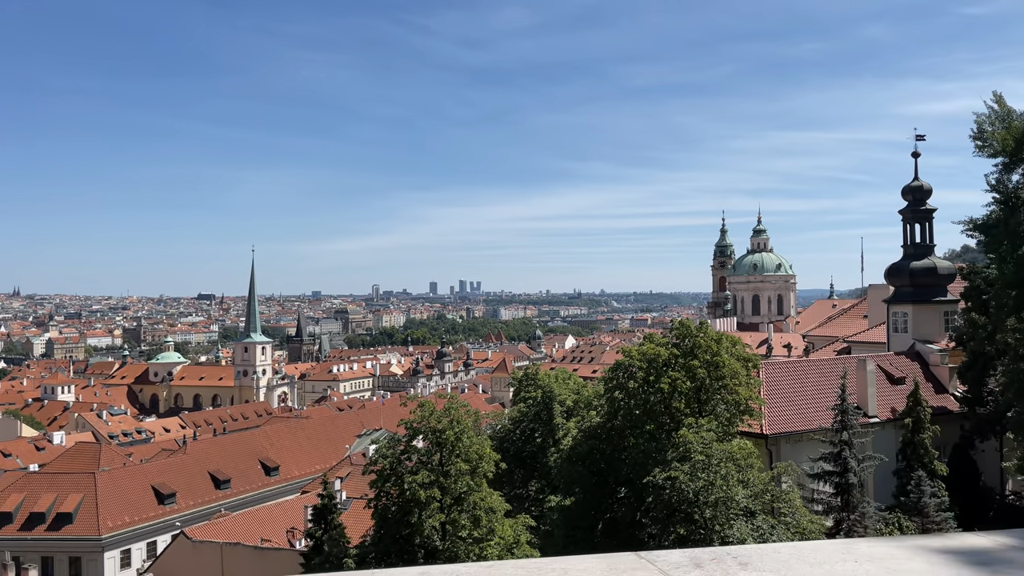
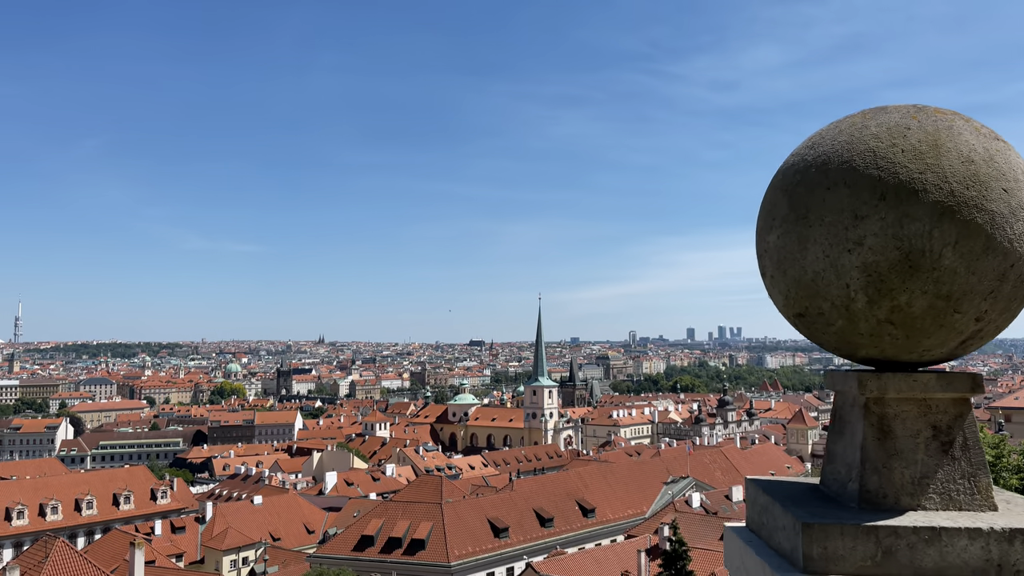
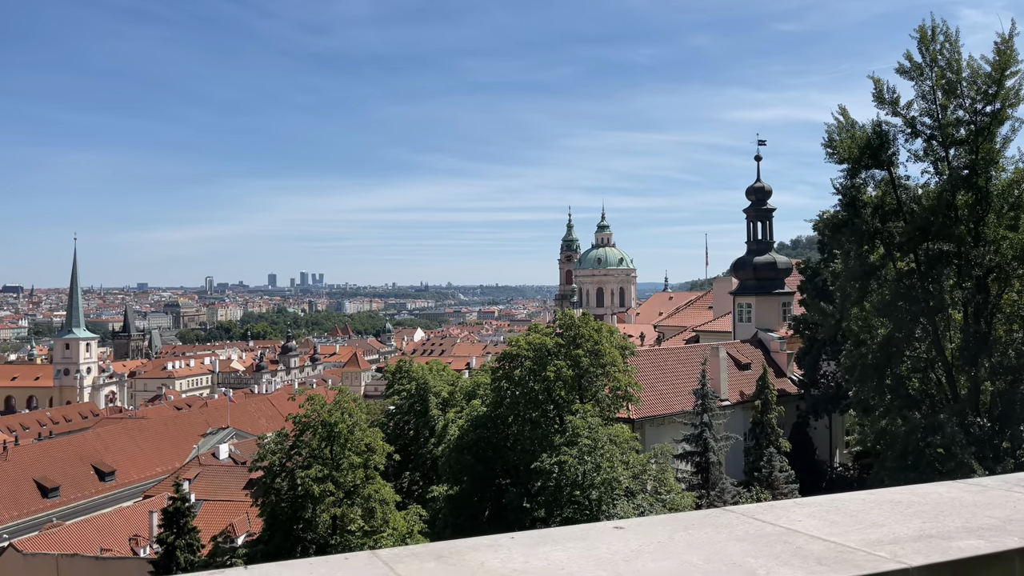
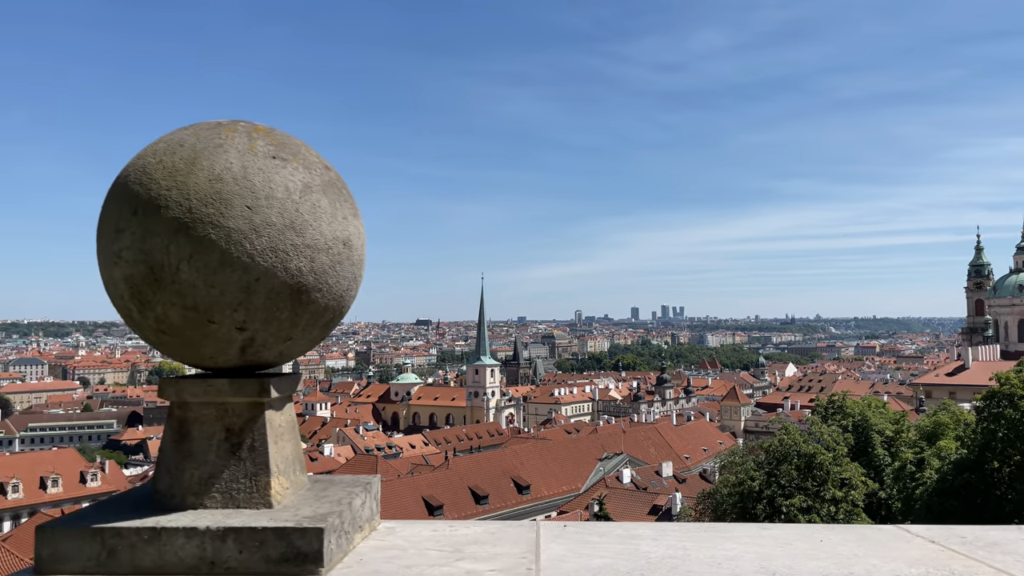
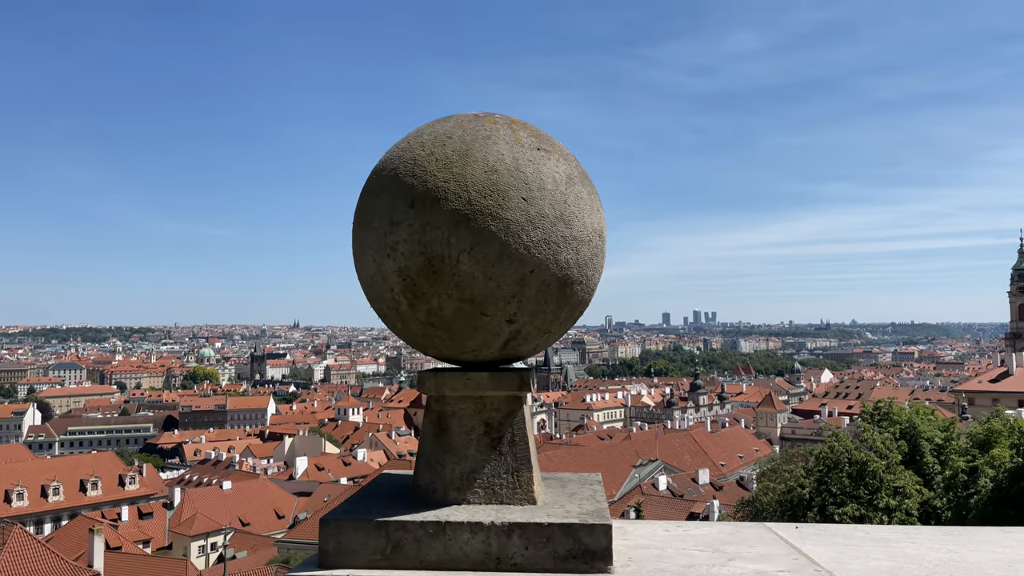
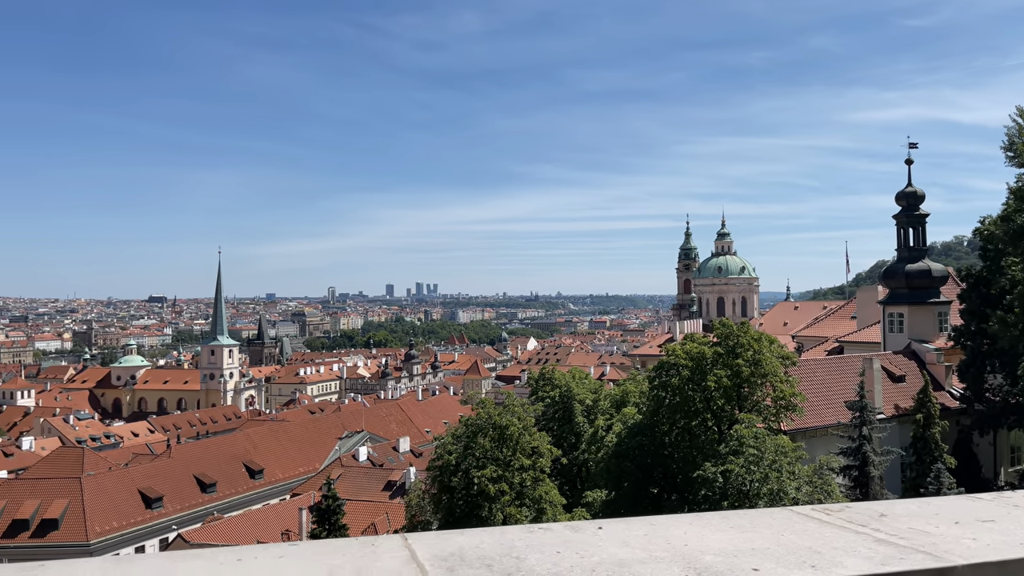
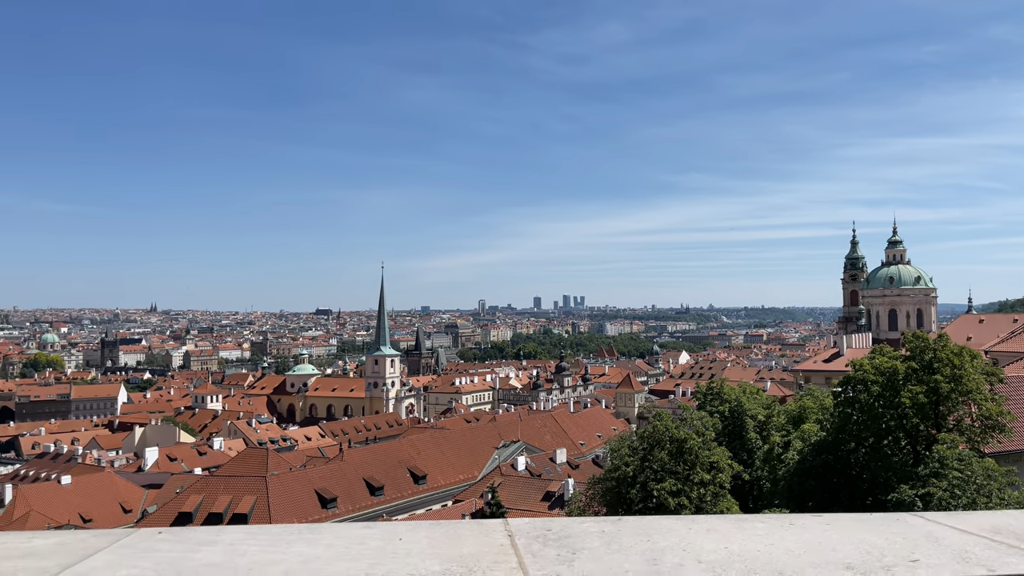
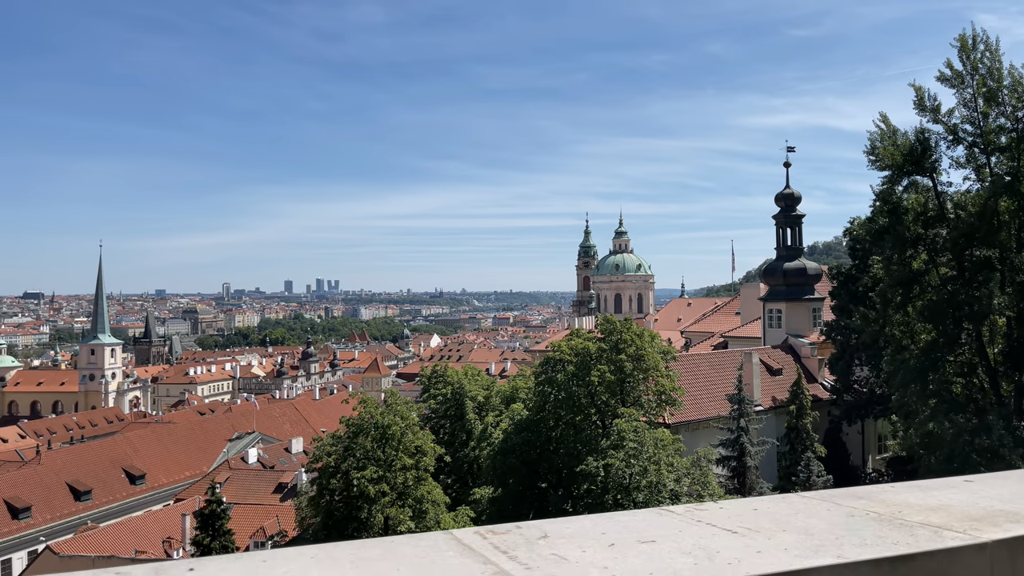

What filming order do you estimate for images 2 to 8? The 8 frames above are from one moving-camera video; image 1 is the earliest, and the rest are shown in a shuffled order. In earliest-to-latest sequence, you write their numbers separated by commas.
3, 8, 6, 7, 4, 5, 2
